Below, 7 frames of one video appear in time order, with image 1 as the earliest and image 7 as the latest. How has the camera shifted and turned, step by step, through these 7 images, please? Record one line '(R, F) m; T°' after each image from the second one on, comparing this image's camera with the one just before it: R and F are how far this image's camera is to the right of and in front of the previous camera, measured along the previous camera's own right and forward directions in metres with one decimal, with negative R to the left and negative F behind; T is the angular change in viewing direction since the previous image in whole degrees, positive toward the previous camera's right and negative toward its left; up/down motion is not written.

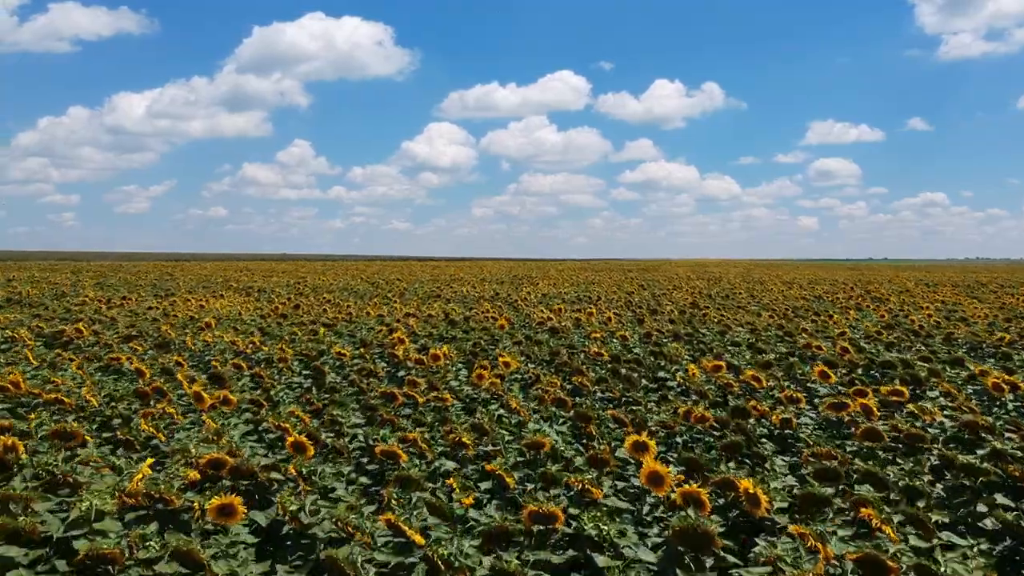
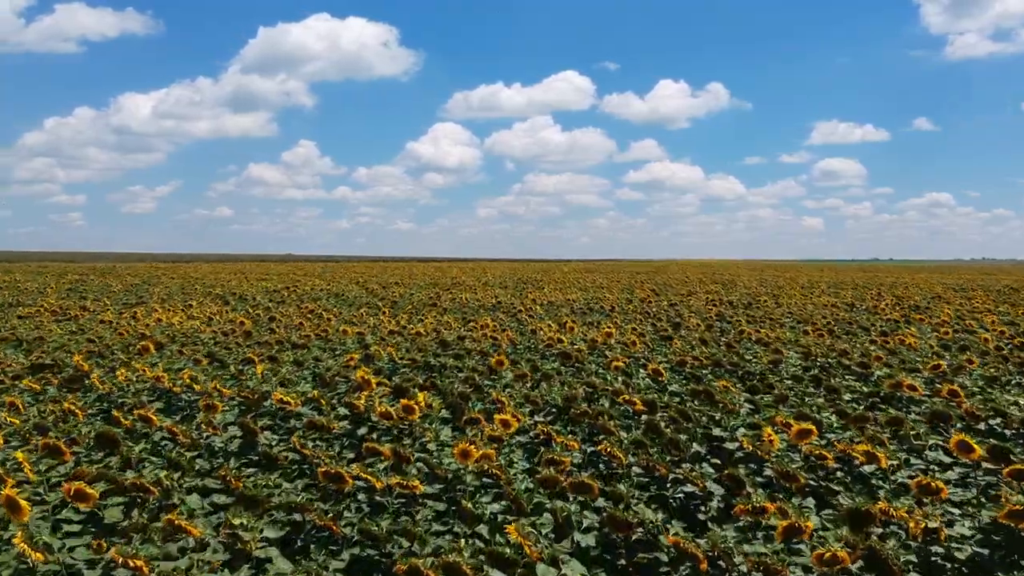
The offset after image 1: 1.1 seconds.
(0.0, +2.4) m; 0°
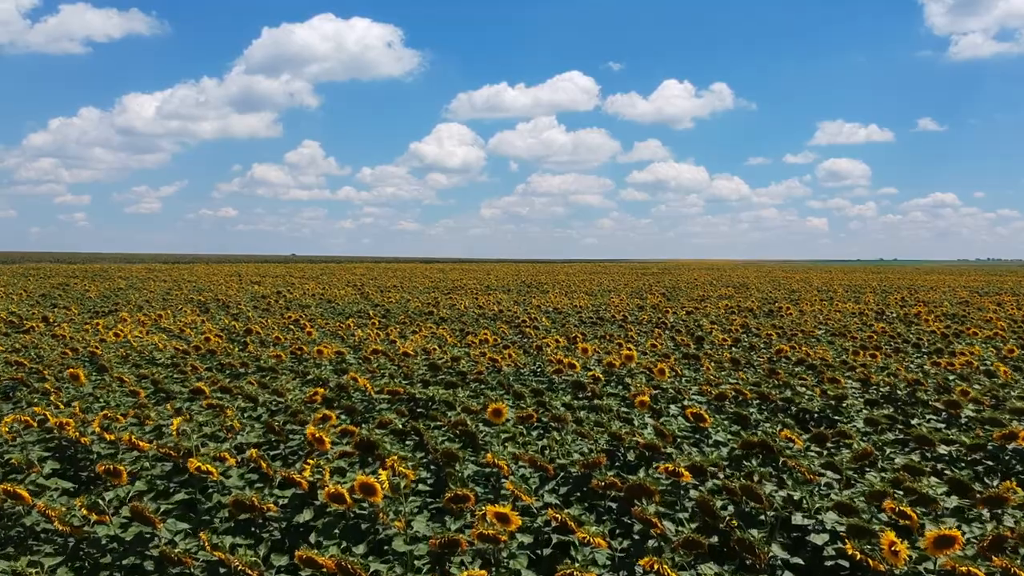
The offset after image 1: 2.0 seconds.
(0.0, +1.9) m; 0°
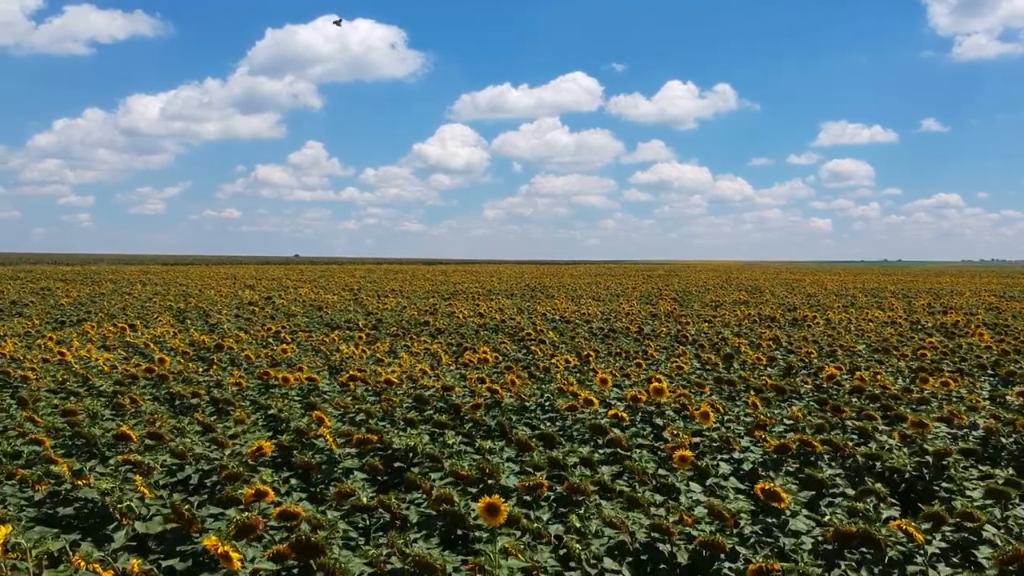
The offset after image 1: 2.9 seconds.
(0.0, +1.9) m; 0°
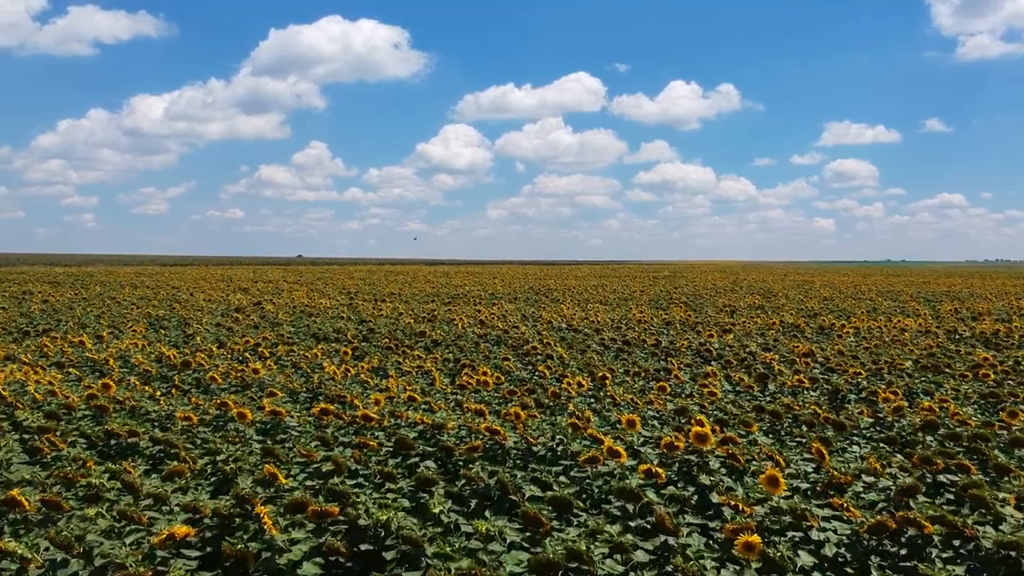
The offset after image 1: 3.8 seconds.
(0.0, +1.7) m; 0°
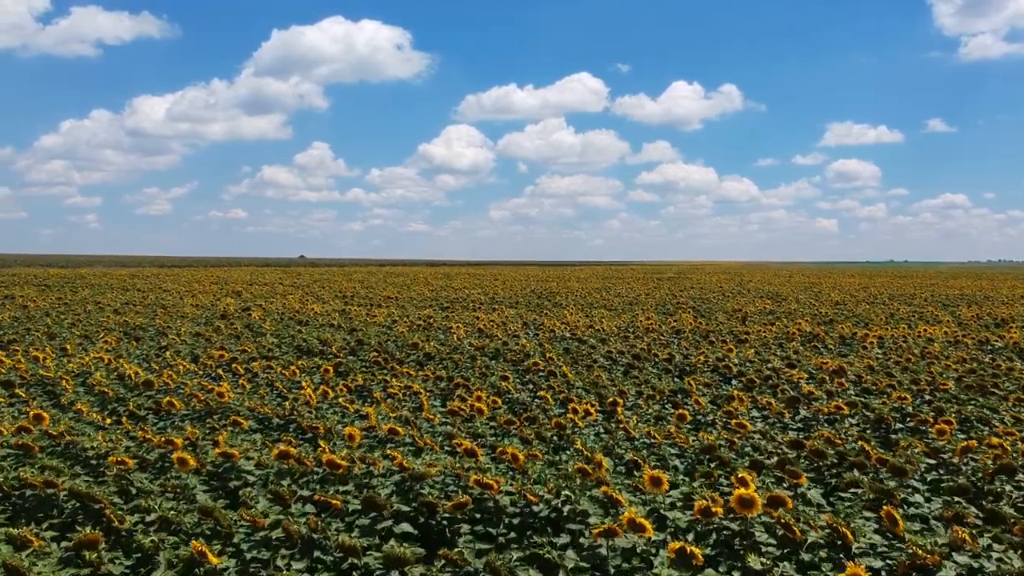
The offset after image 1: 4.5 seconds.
(0.0, +1.4) m; 0°
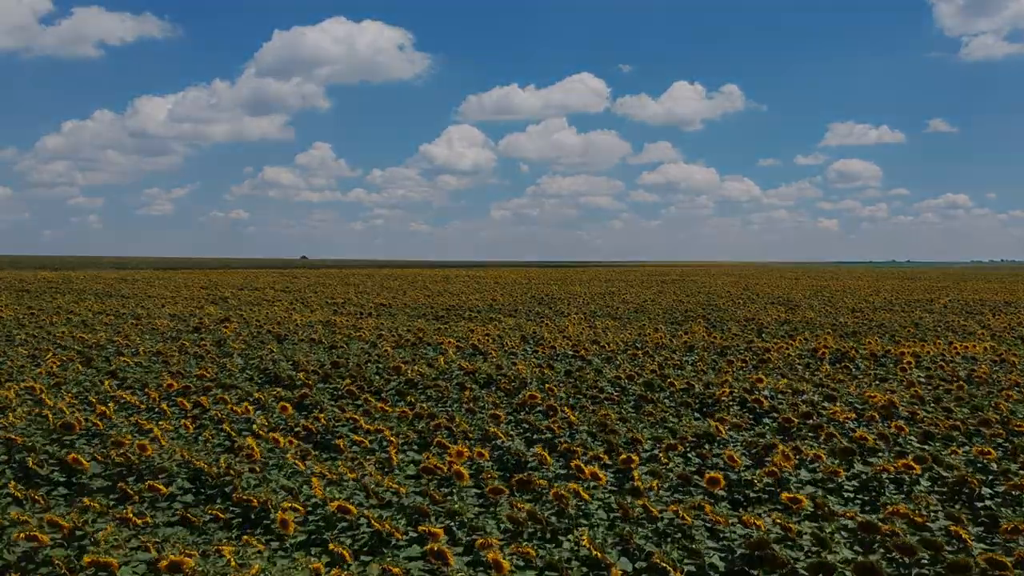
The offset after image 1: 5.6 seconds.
(+0.1, +2.0) m; 0°
